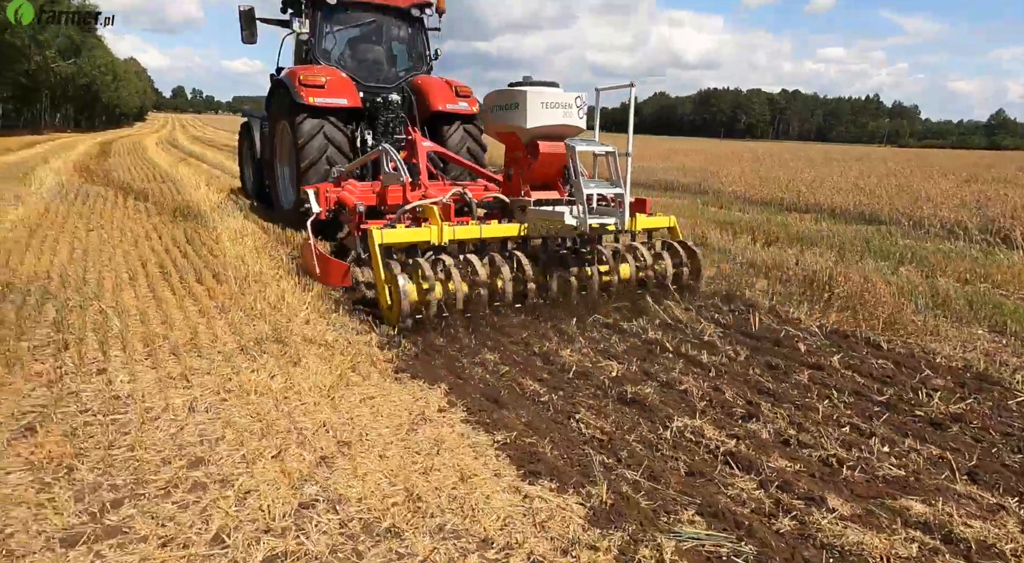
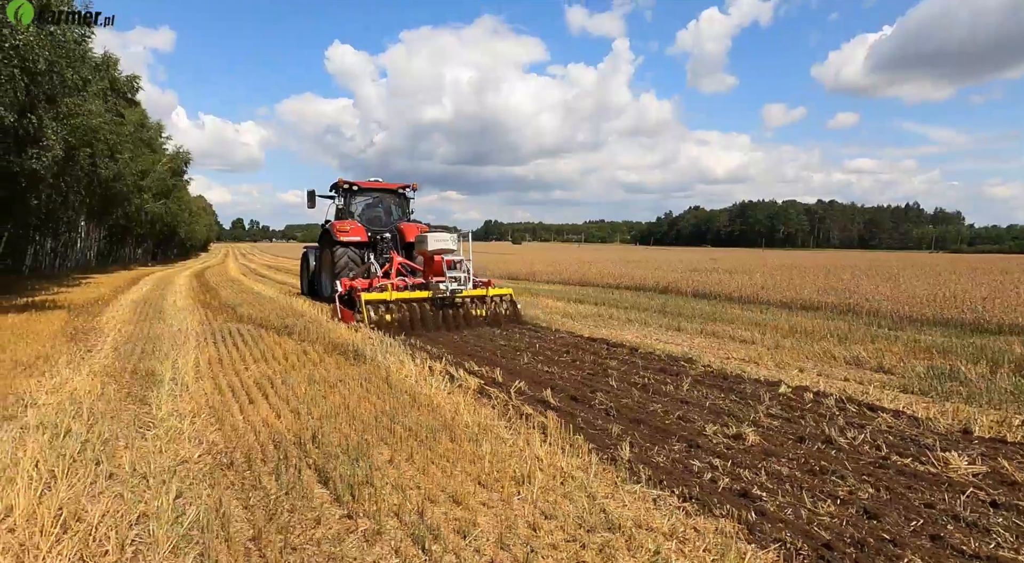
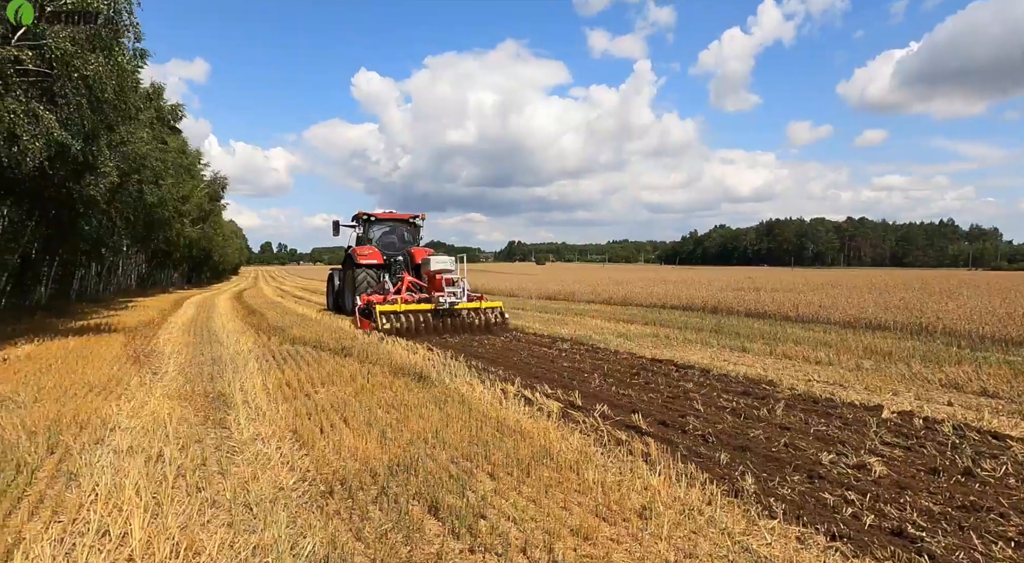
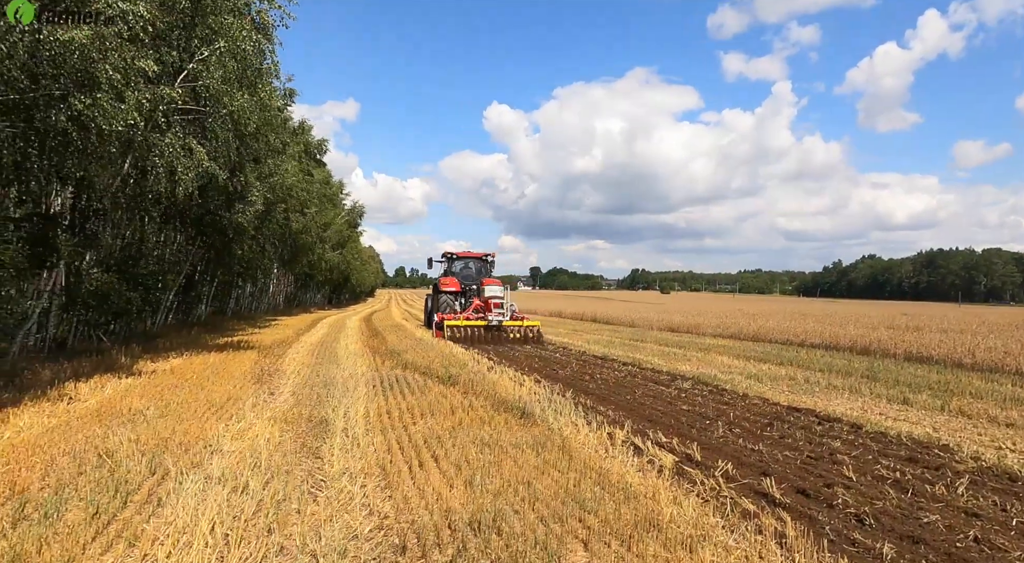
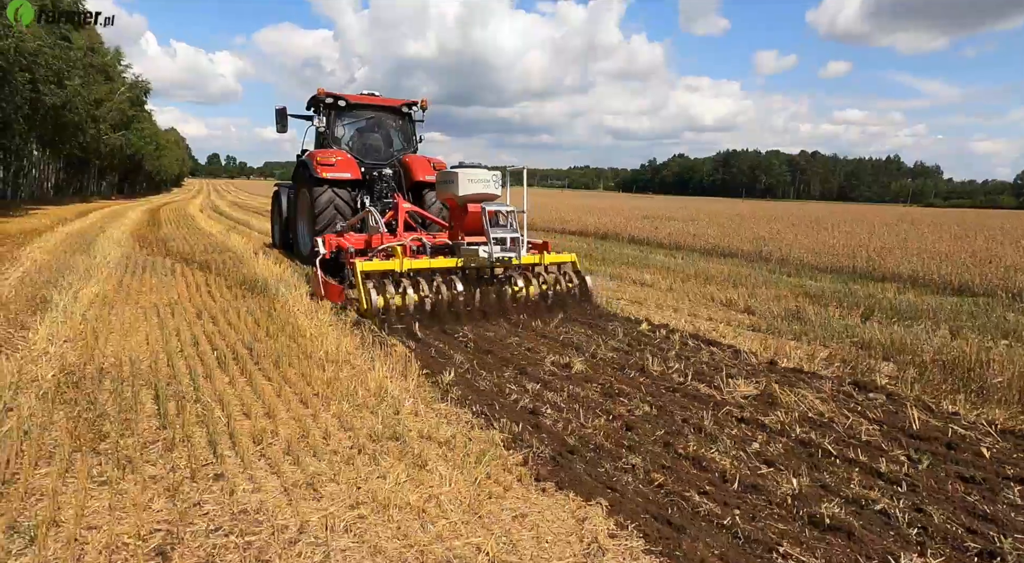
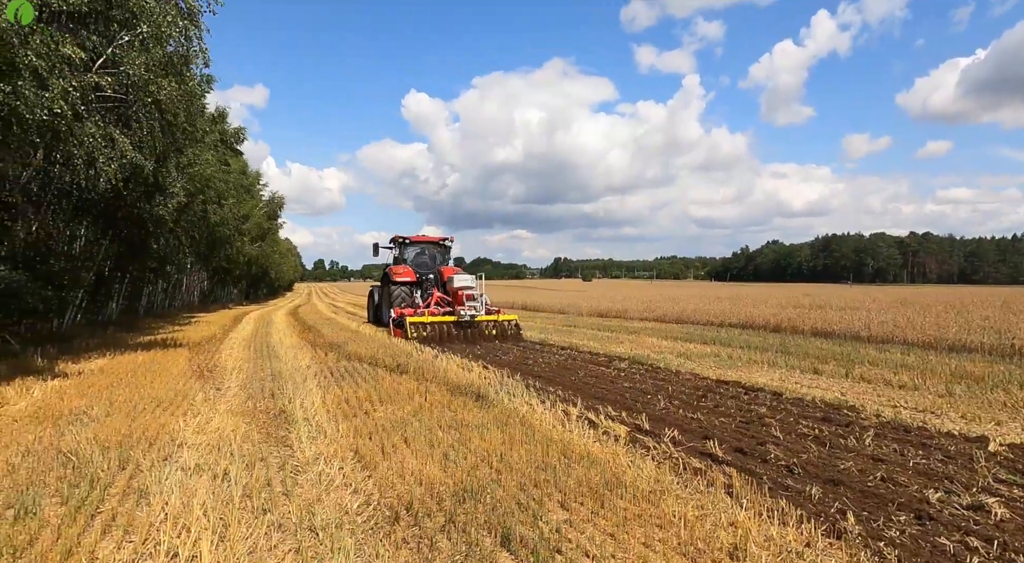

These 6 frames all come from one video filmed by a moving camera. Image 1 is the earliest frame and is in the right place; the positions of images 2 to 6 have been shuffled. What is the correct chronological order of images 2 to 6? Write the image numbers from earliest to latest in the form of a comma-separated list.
5, 2, 3, 6, 4
